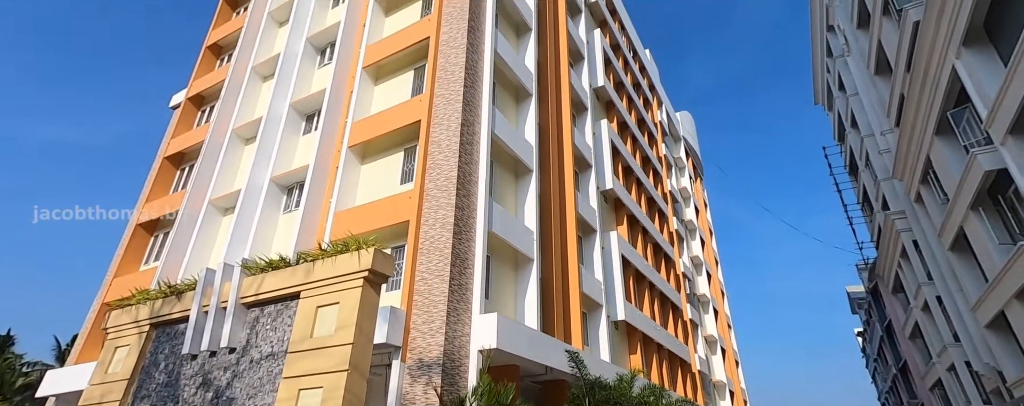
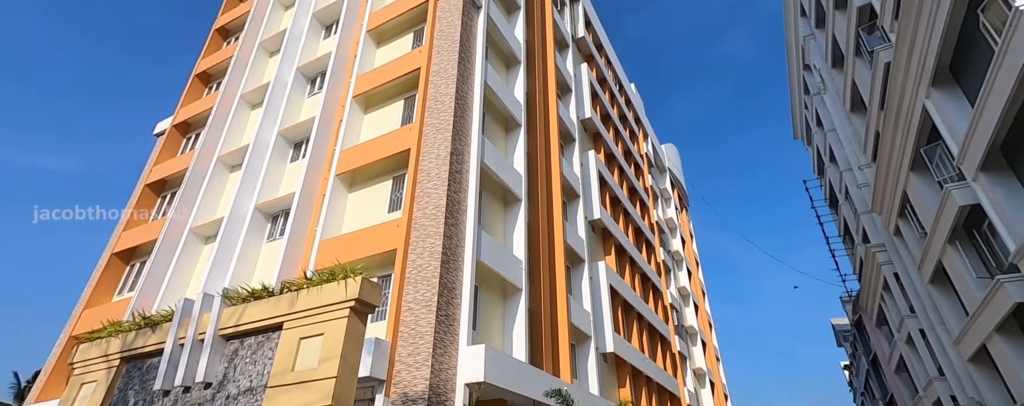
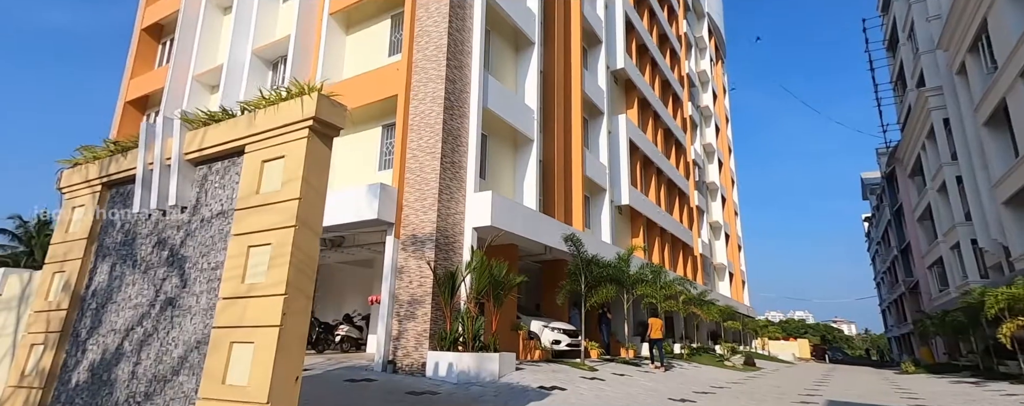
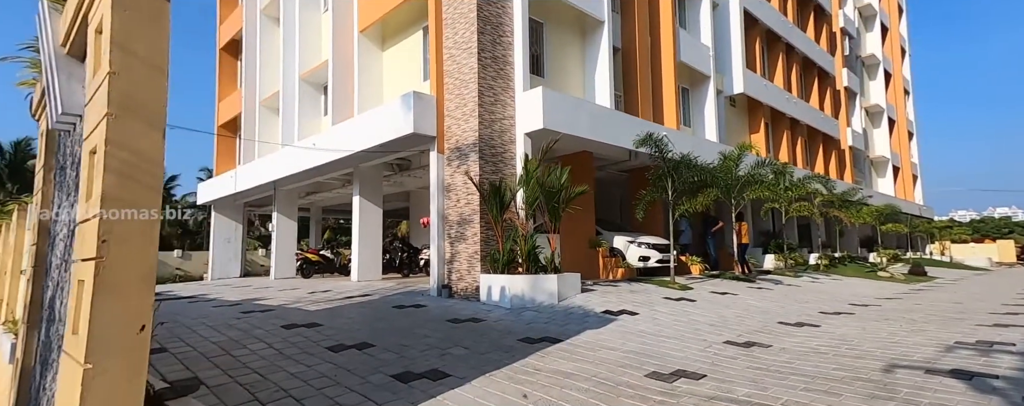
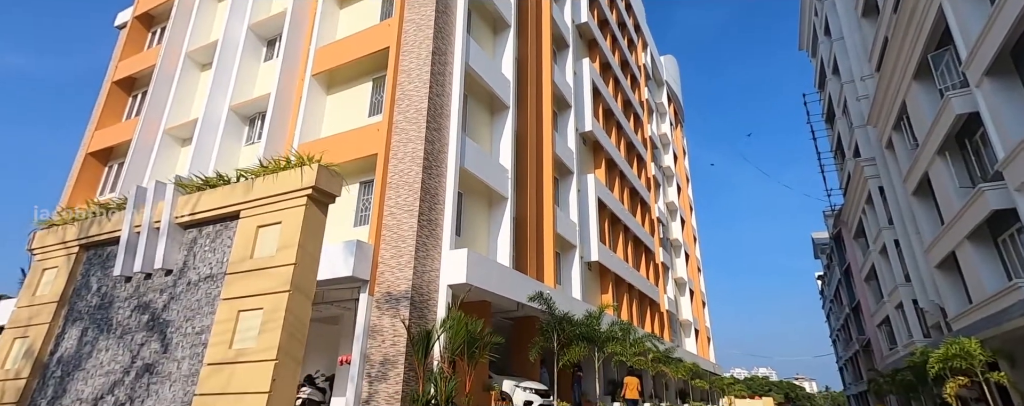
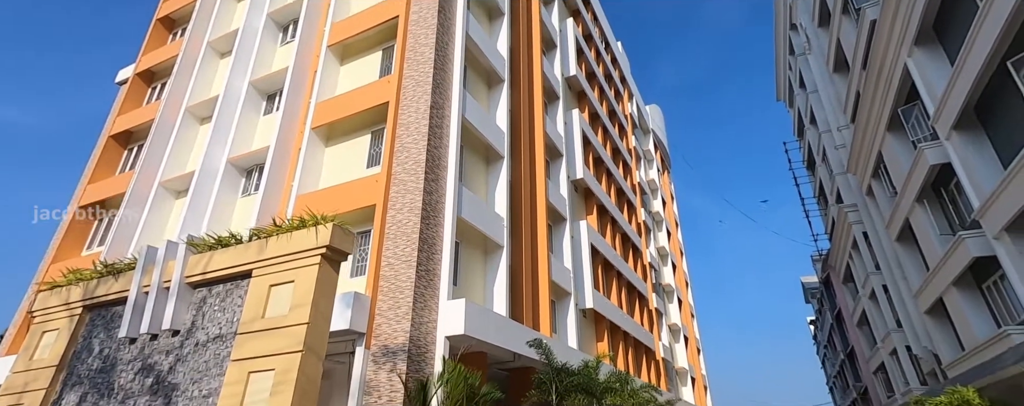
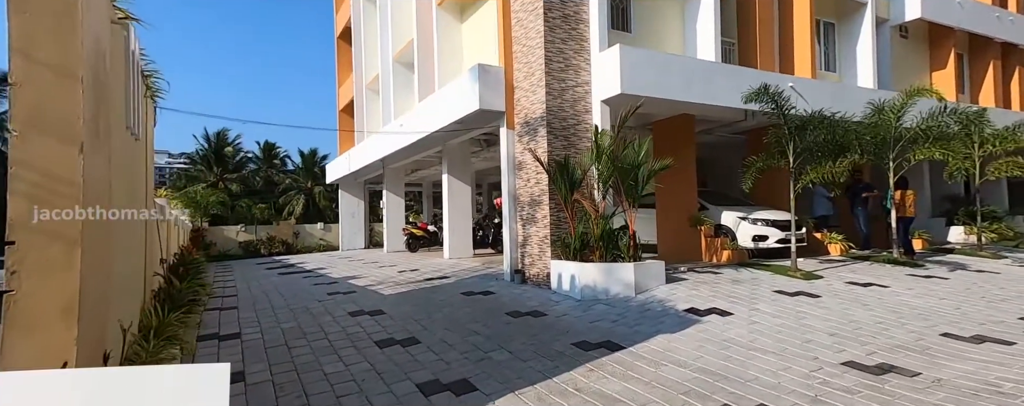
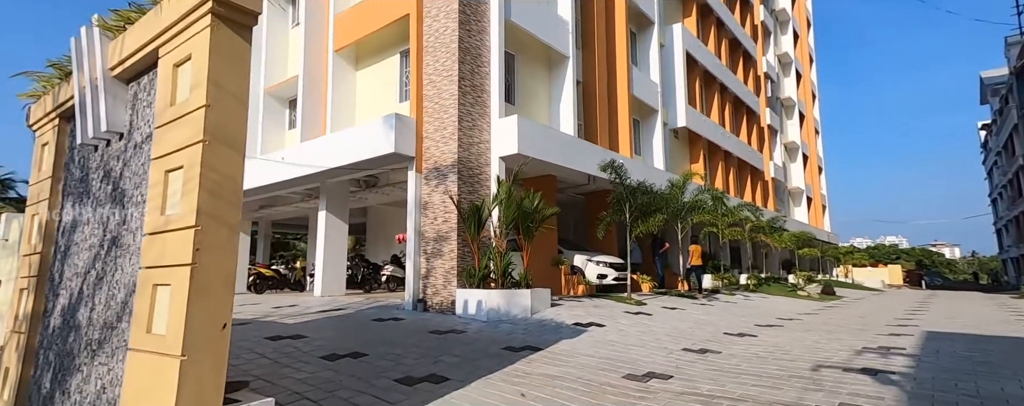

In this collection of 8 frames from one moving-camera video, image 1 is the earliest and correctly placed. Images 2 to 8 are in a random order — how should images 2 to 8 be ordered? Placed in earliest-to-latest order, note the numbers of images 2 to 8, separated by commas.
2, 6, 5, 3, 8, 4, 7
